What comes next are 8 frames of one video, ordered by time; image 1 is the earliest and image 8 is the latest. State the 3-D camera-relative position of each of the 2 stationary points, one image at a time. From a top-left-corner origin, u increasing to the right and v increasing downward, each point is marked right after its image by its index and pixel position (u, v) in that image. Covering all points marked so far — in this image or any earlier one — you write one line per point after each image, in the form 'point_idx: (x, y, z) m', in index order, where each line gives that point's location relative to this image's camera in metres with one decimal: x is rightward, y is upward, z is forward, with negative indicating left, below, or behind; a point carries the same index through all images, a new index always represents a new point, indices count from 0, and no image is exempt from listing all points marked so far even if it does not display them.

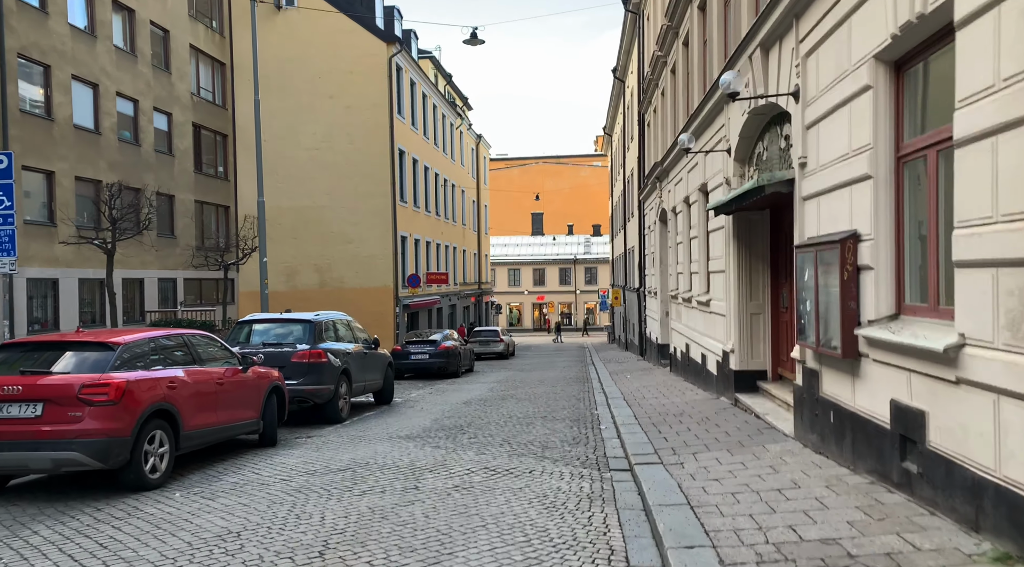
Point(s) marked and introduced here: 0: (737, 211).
0: (+3.0, +1.0, +11.5) m
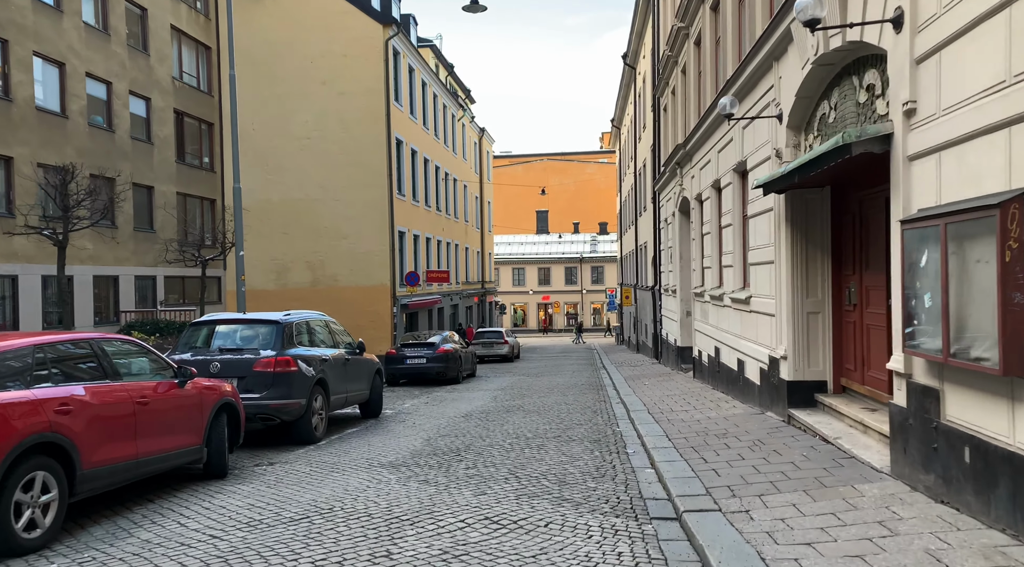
0: (+3.0, +1.0, +9.5) m
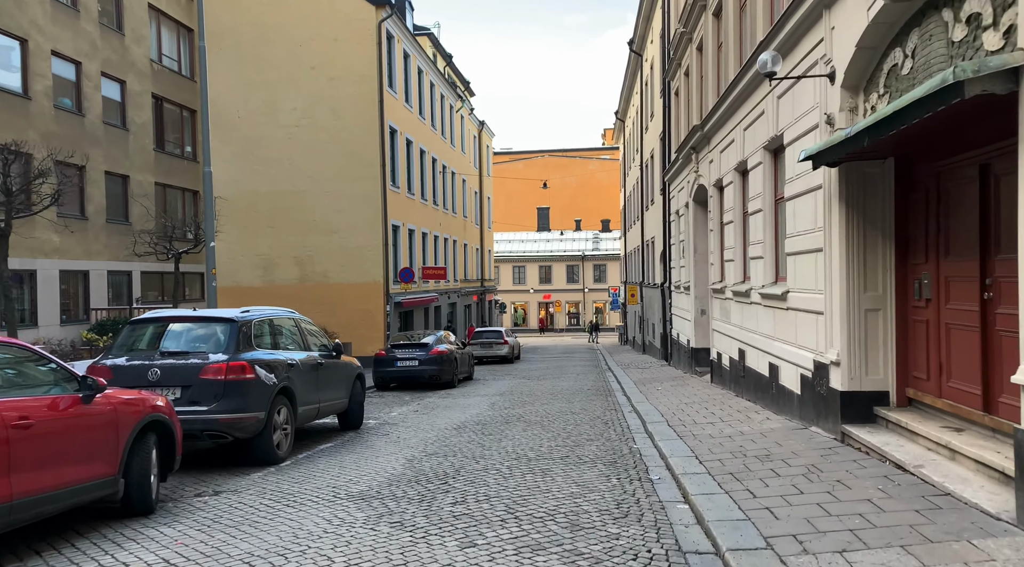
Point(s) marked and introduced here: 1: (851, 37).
0: (+3.0, +1.1, +7.9) m
1: (+2.9, +2.1, +7.6) m
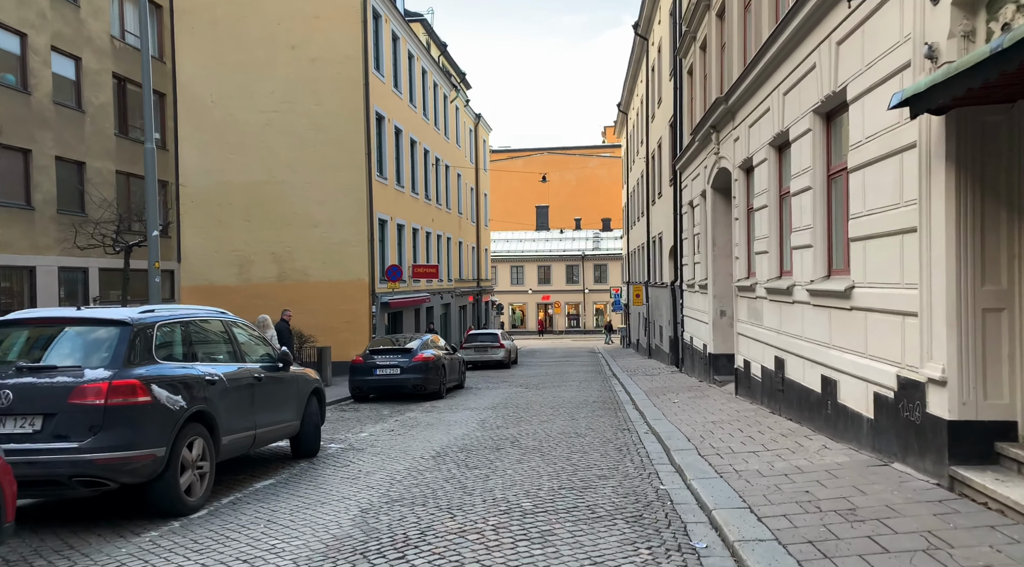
0: (+2.9, +1.2, +5.7) m
1: (+2.9, +2.2, +5.4) m
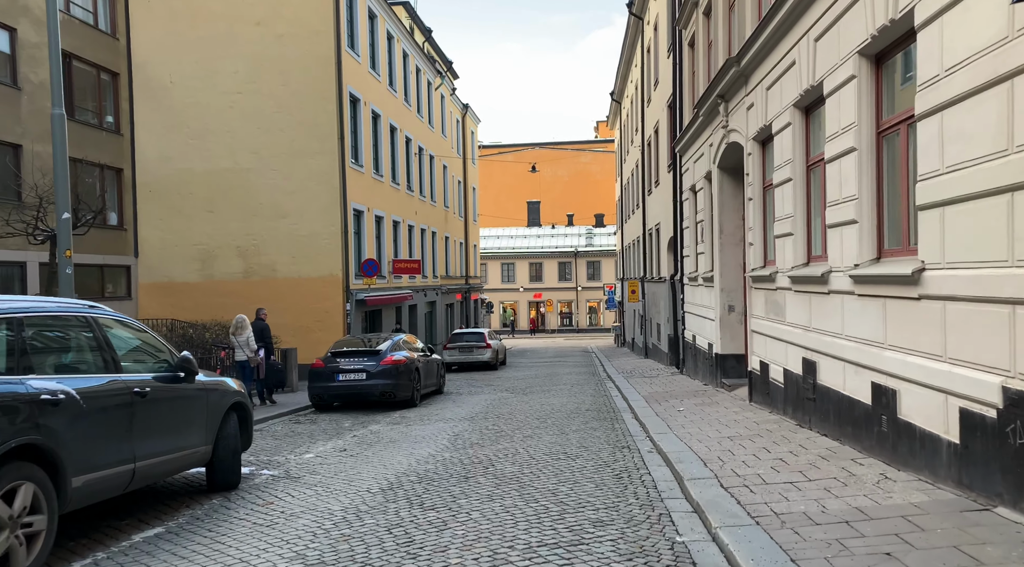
0: (+2.7, +1.3, +3.8) m
1: (+2.6, +2.3, +3.5) m
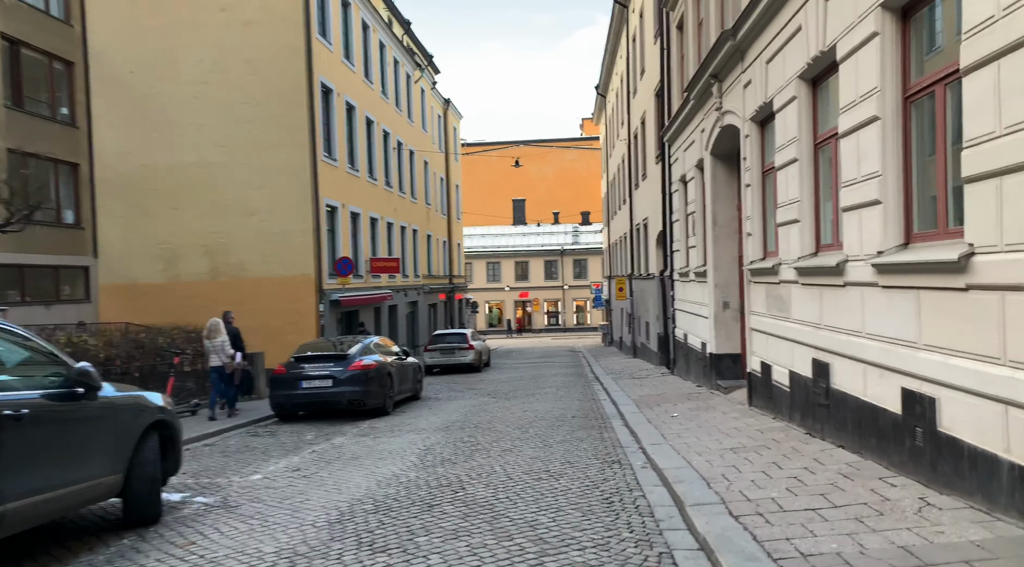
0: (+2.5, +1.4, +2.7) m
1: (+2.4, +2.4, +2.5) m
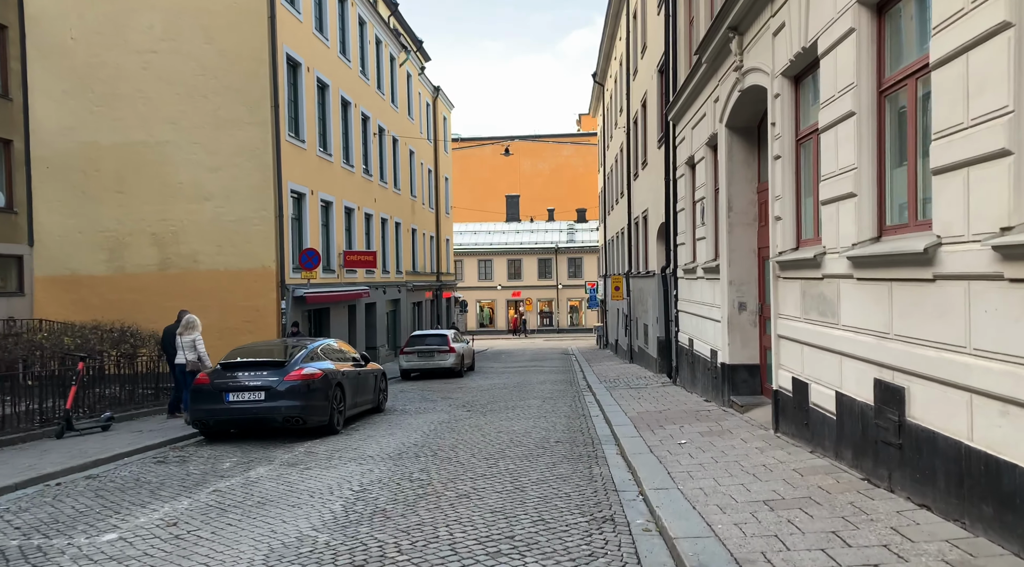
0: (+2.3, +1.4, +0.5) m
1: (+2.2, +2.5, +0.2) m
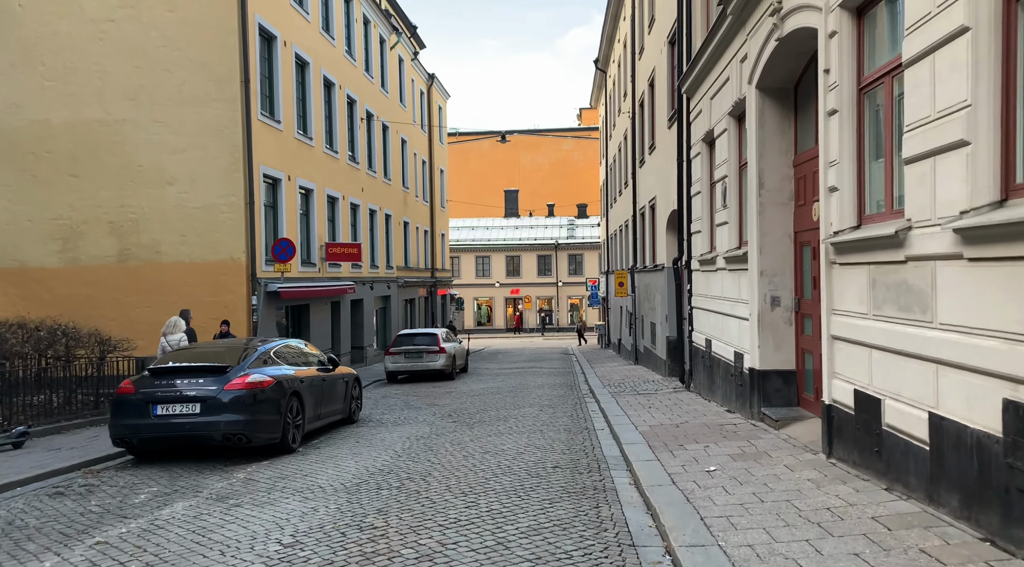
0: (+2.2, +1.5, -1.4) m
1: (+2.1, +2.5, -1.7) m
